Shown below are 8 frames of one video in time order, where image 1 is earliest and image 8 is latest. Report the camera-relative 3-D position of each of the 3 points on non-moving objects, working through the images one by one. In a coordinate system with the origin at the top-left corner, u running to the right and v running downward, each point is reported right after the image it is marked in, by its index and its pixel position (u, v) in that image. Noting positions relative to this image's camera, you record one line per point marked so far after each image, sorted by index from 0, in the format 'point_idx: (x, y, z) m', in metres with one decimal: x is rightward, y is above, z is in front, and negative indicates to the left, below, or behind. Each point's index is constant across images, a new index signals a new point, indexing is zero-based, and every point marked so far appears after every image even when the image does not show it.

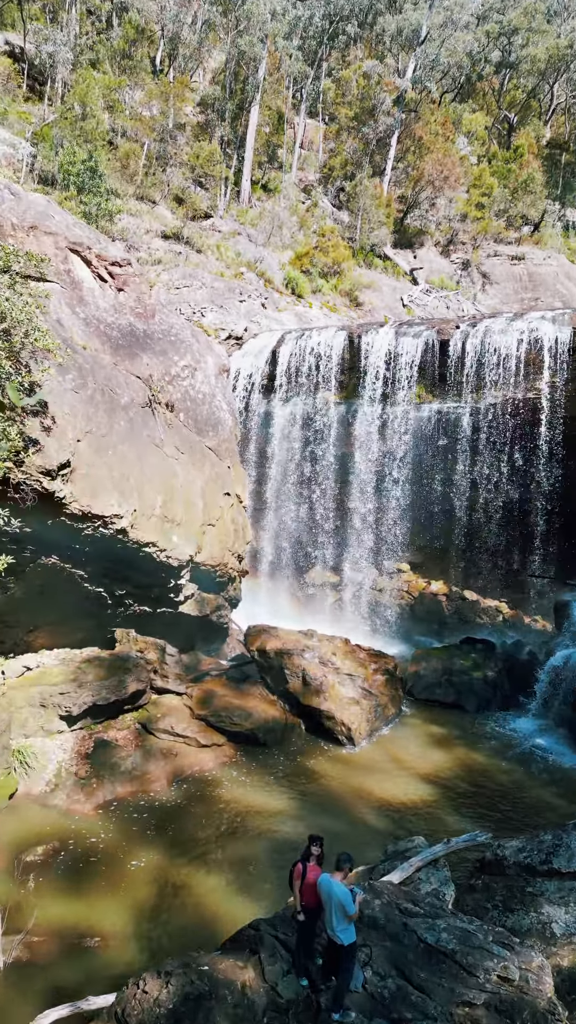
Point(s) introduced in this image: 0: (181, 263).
0: (-2.8, +6.5, +19.0) m
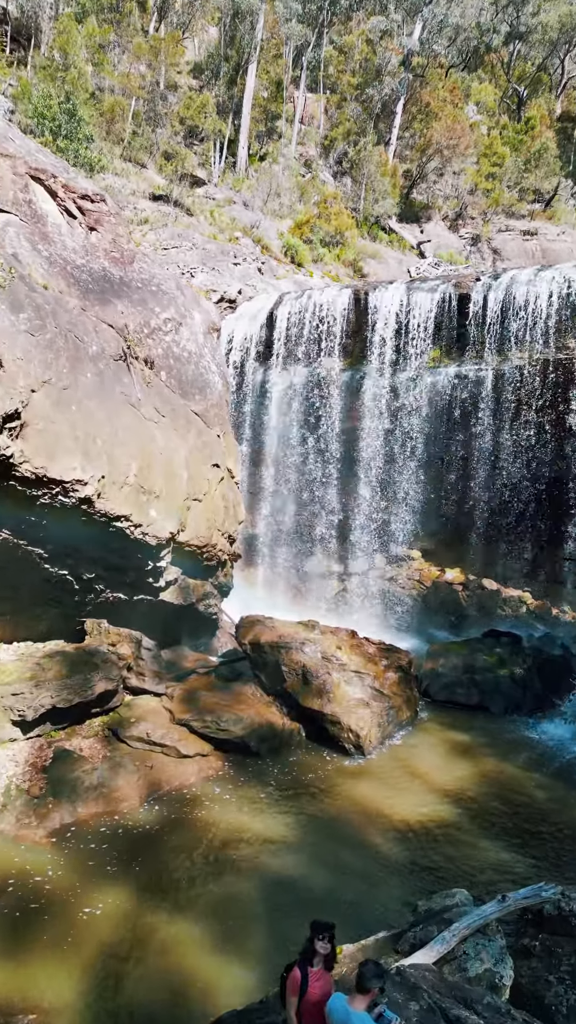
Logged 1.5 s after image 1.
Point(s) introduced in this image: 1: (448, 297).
0: (-2.8, +6.9, +17.4) m
1: (+2.9, +3.9, +12.9) m
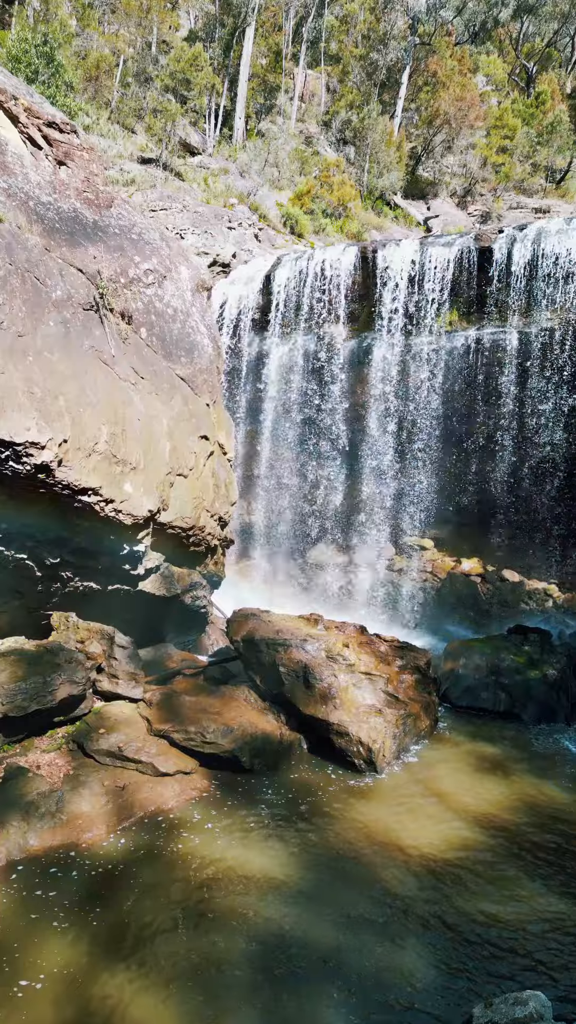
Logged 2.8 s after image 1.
0: (-2.9, +7.2, +16.0) m
1: (+2.9, +4.2, +11.5) m
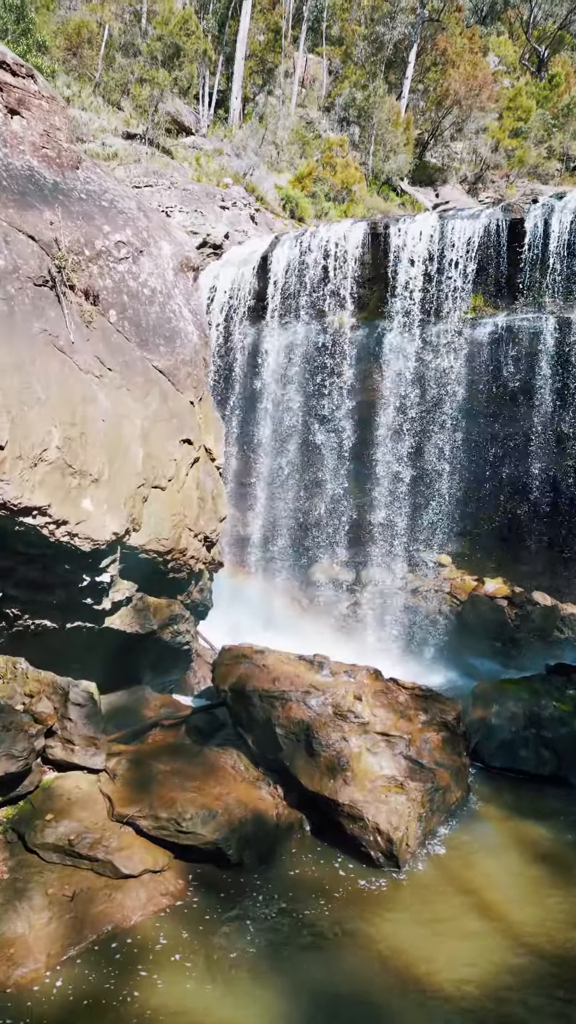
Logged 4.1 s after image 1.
0: (-2.9, +7.0, +14.5) m
1: (+2.9, +4.0, +9.9) m
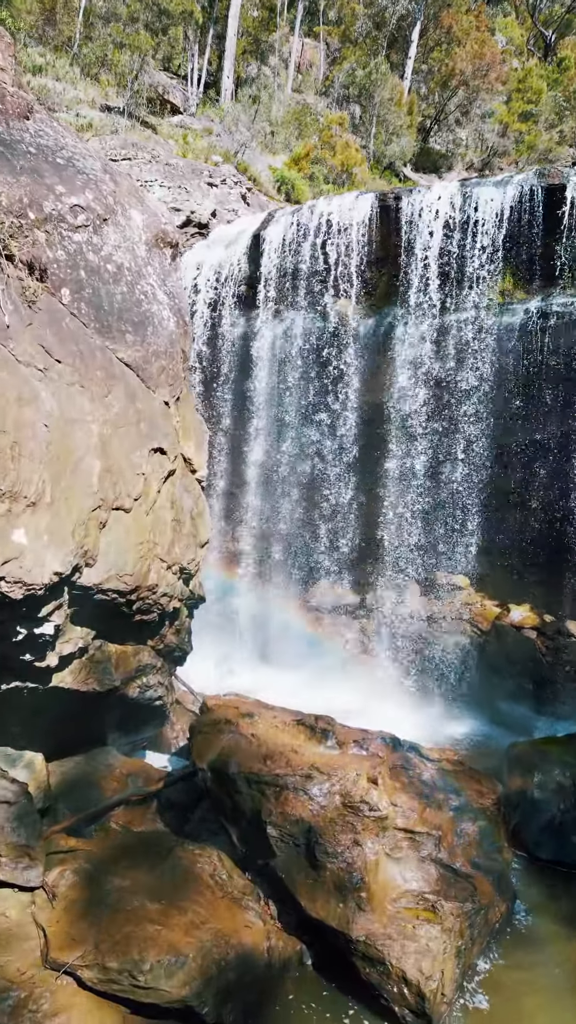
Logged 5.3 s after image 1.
0: (-2.9, +6.7, +13.0) m
1: (+2.8, +3.8, +8.5) m
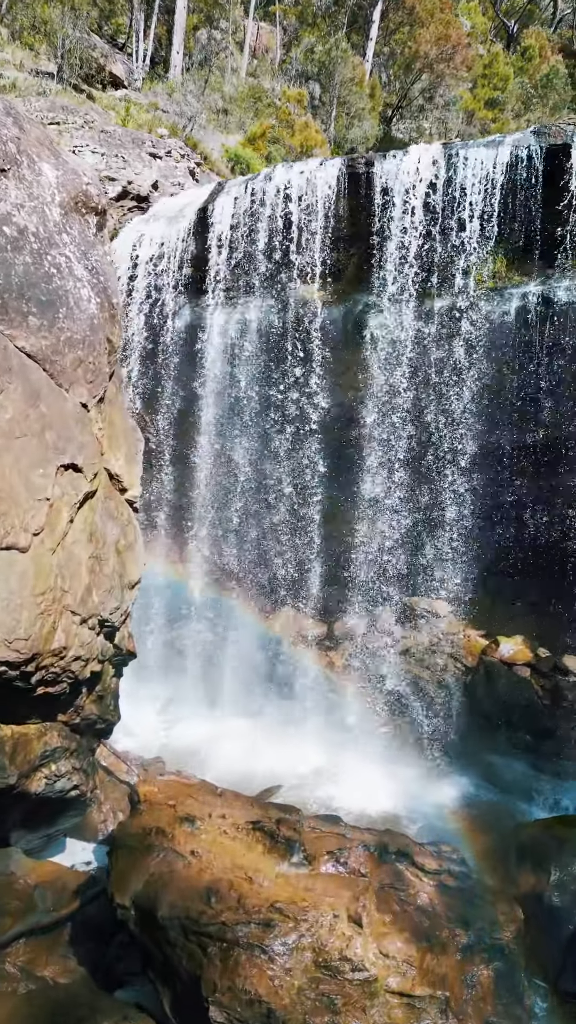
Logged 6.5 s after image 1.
0: (-3.7, +6.5, +11.4) m
1: (+2.3, +3.6, +7.2) m
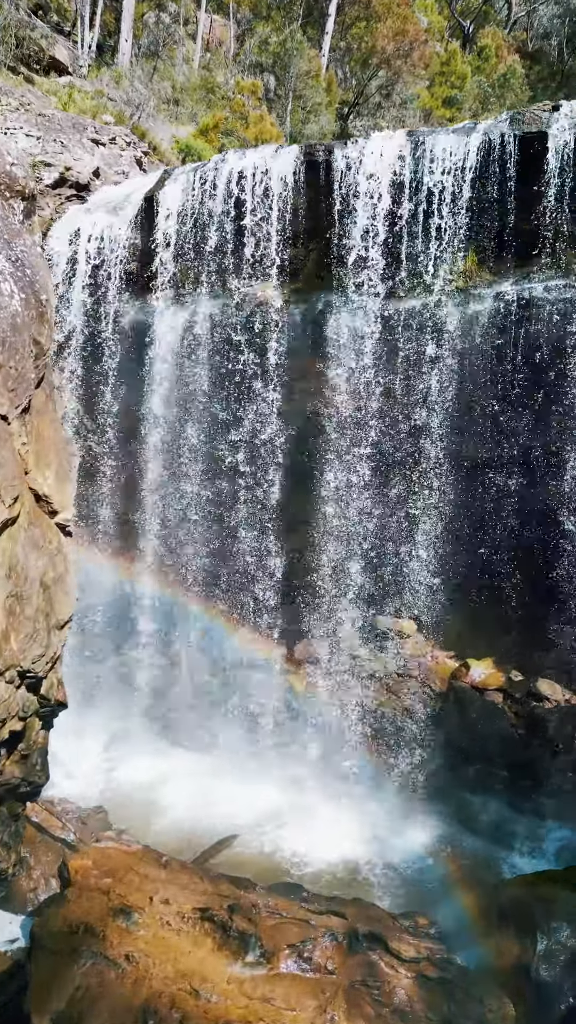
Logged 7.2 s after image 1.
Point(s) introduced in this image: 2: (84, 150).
0: (-4.4, +6.3, +10.5) m
1: (+1.9, +3.4, +6.7) m
2: (-2.8, +5.0, +10.1) m
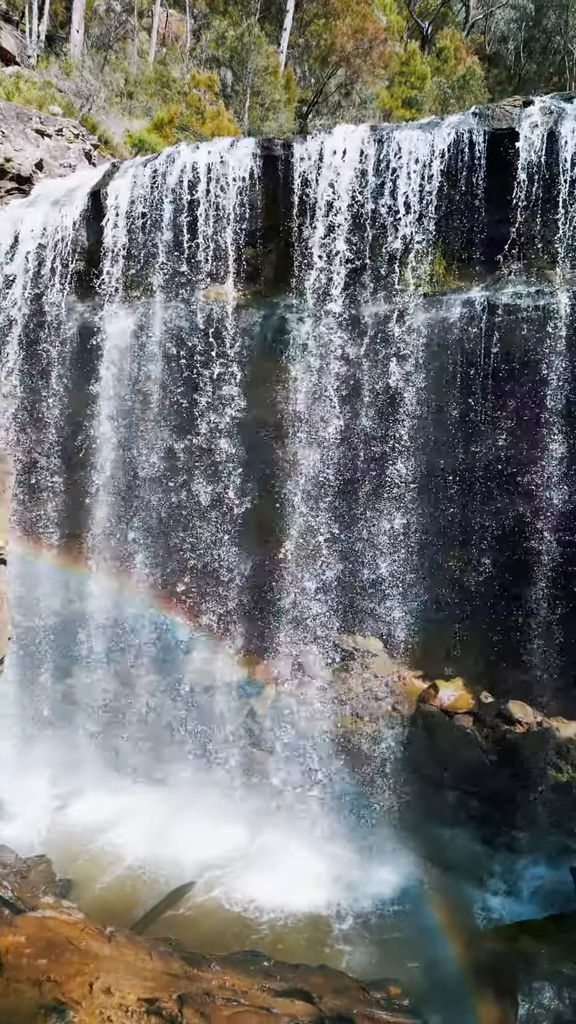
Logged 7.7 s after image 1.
0: (-5.0, +6.1, +9.8) m
1: (+1.5, +3.2, +6.3) m
2: (-3.4, +4.8, +9.5) m
